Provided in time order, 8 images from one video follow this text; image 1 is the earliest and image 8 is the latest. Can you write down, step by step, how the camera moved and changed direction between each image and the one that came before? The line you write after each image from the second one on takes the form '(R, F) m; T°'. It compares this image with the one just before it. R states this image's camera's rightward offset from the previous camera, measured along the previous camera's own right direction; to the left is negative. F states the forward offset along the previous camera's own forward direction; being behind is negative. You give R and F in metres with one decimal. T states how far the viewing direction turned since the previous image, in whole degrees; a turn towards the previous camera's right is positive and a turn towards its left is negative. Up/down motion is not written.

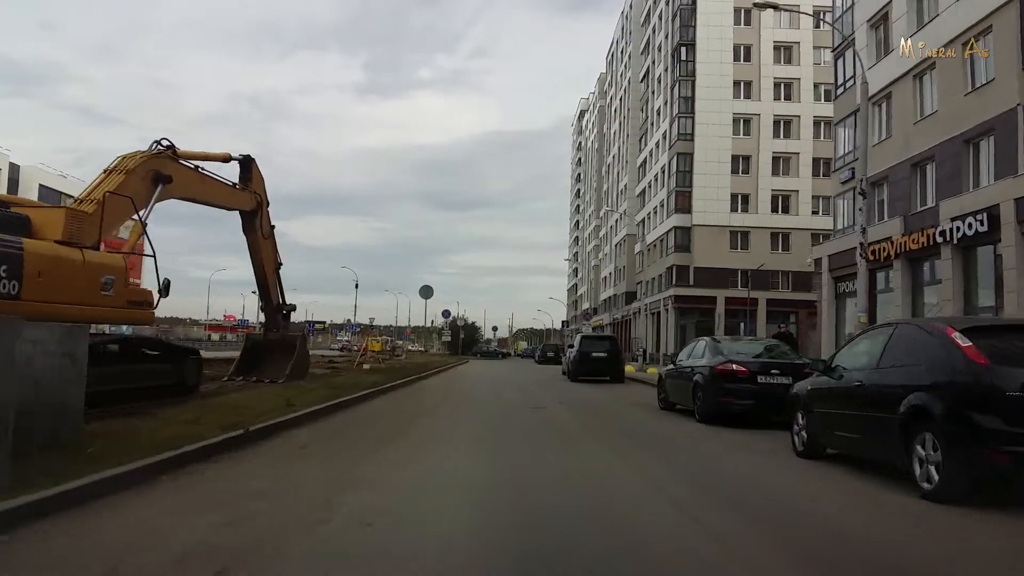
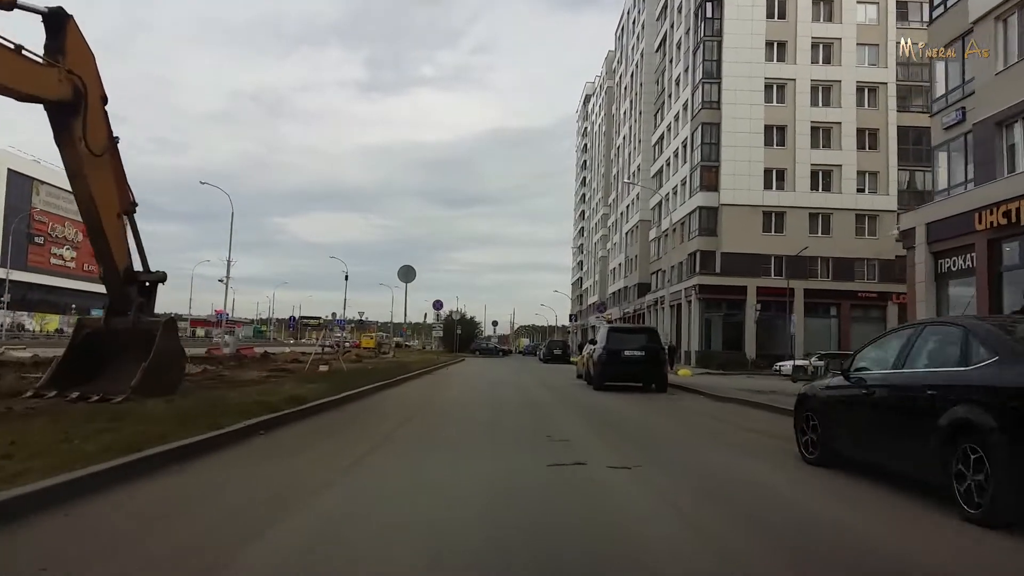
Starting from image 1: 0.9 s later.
(0.0, +6.0) m; 0°
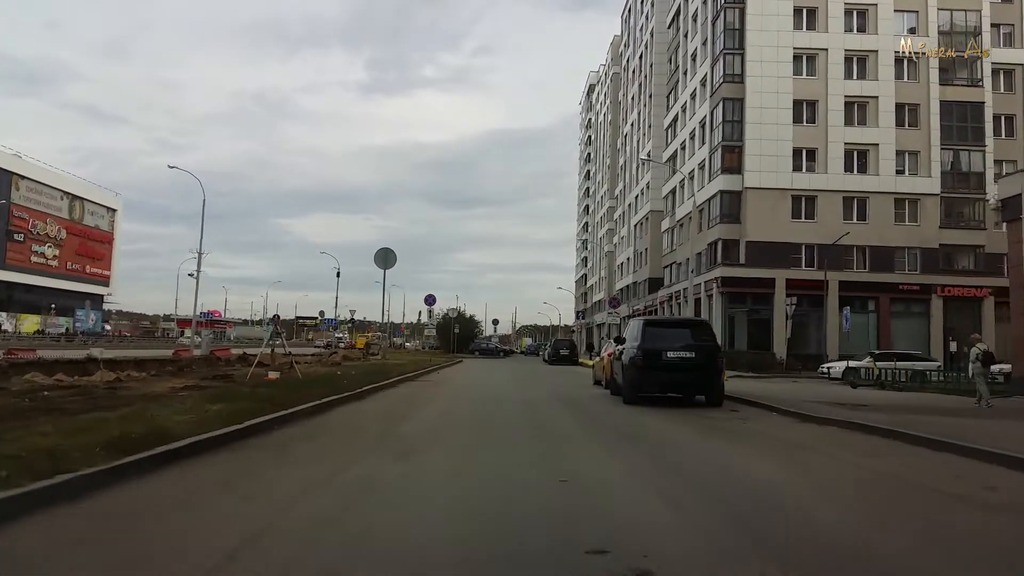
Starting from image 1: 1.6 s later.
(0.0, +4.2) m; 0°
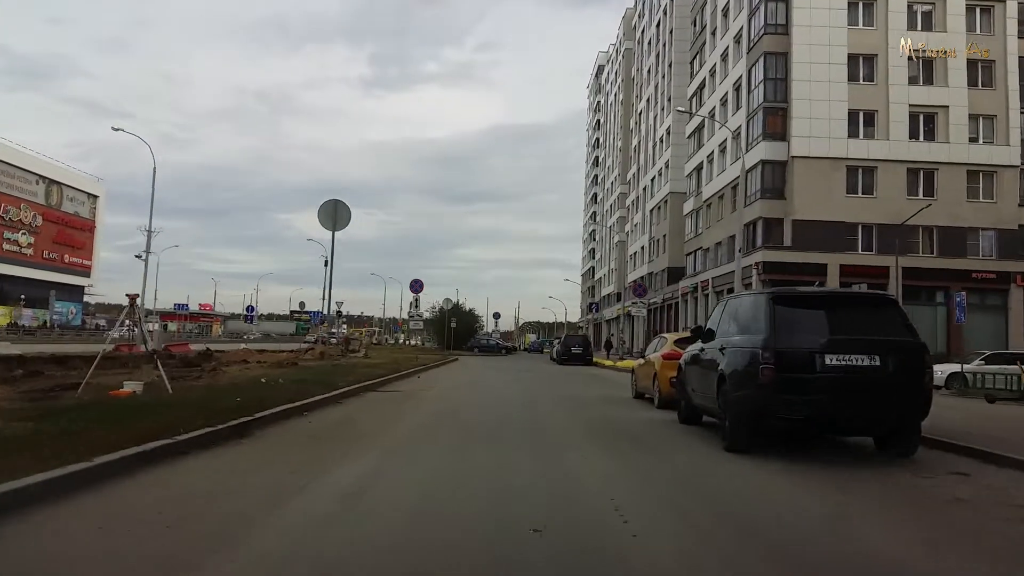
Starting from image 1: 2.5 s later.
(0.0, +5.7) m; 0°
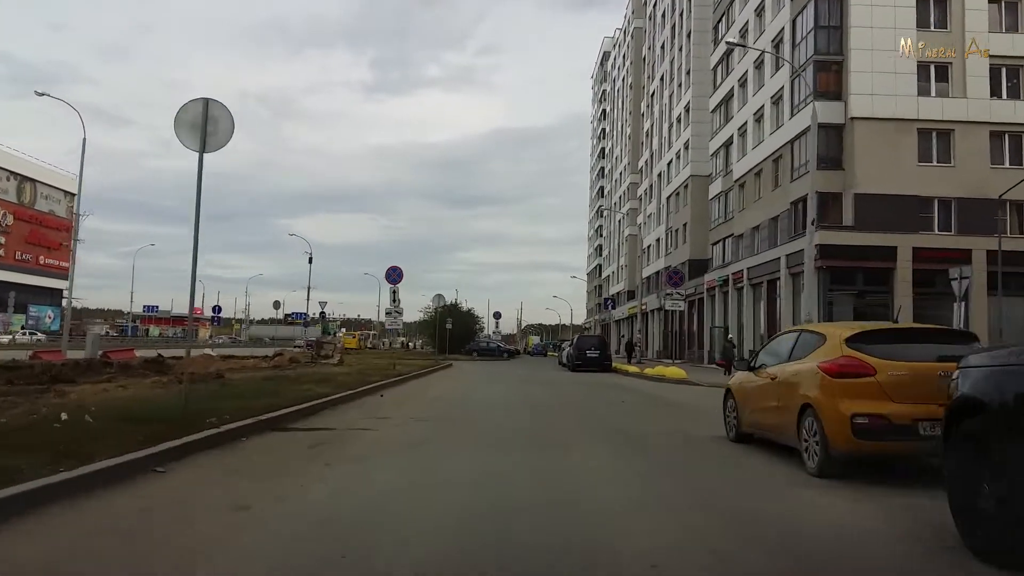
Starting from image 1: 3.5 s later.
(0.0, +5.5) m; 0°
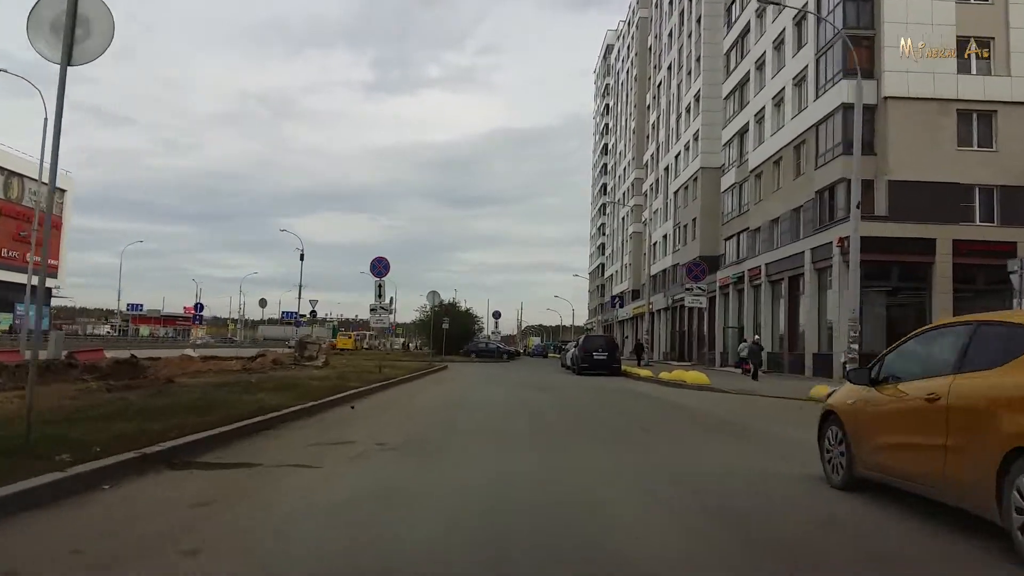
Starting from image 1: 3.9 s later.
(0.0, +2.3) m; 0°
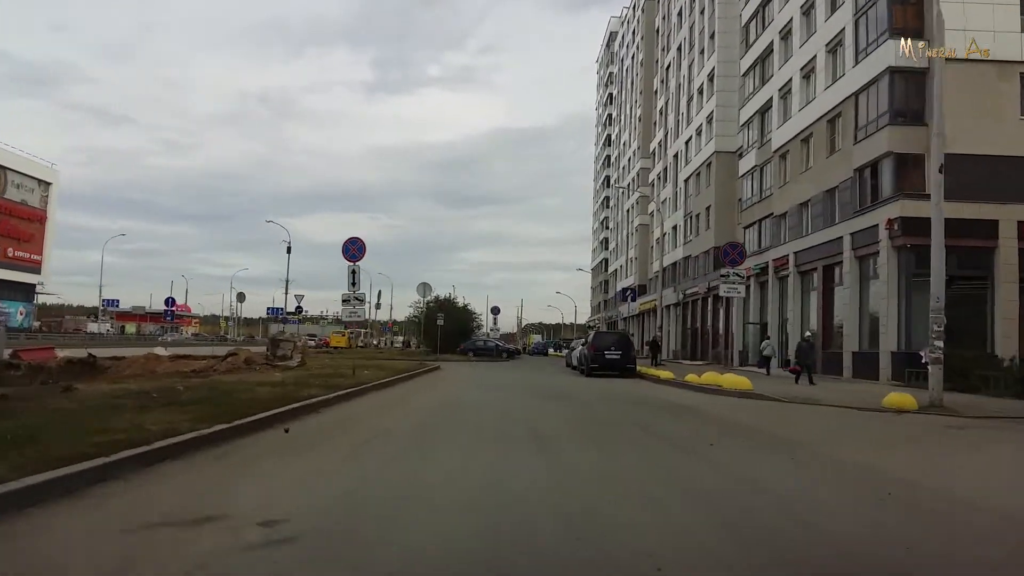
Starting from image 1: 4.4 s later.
(0.0, +3.0) m; 0°
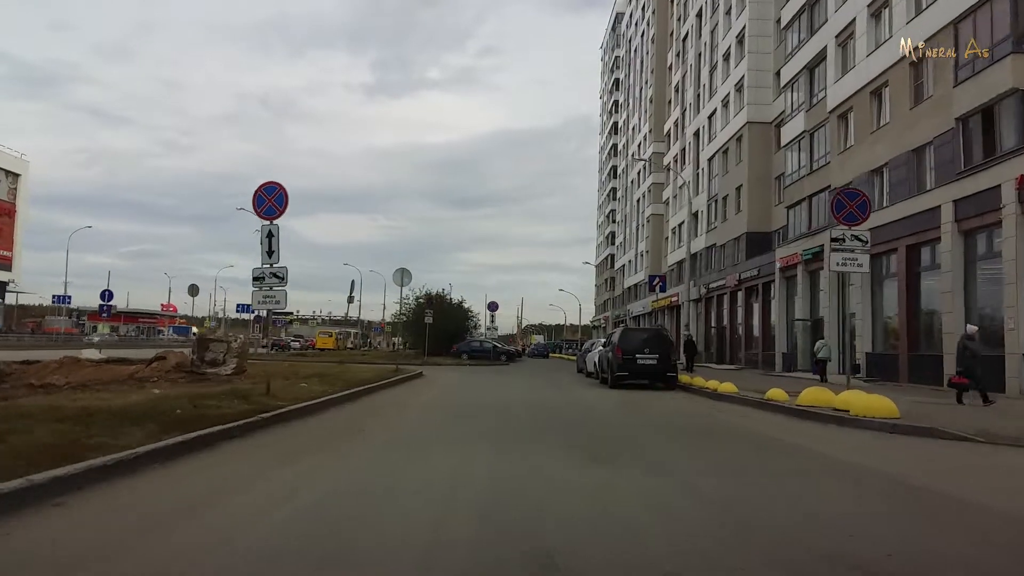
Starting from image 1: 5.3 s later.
(0.0, +5.3) m; 0°
